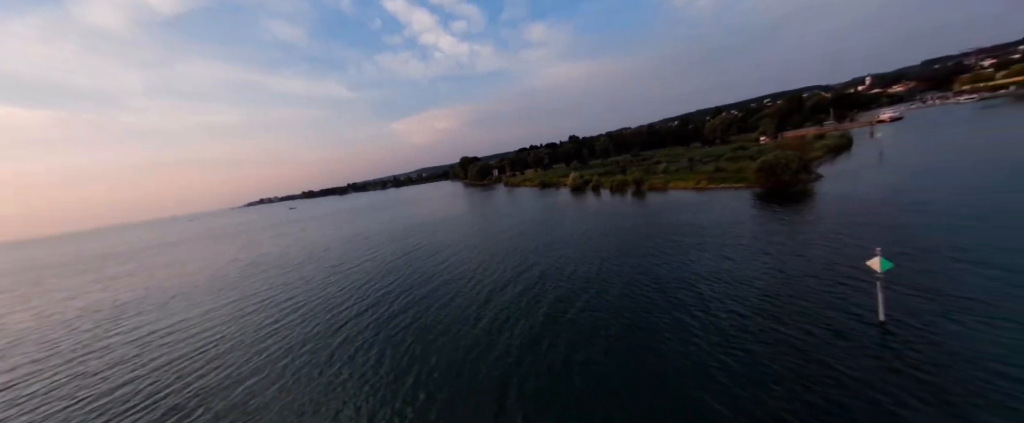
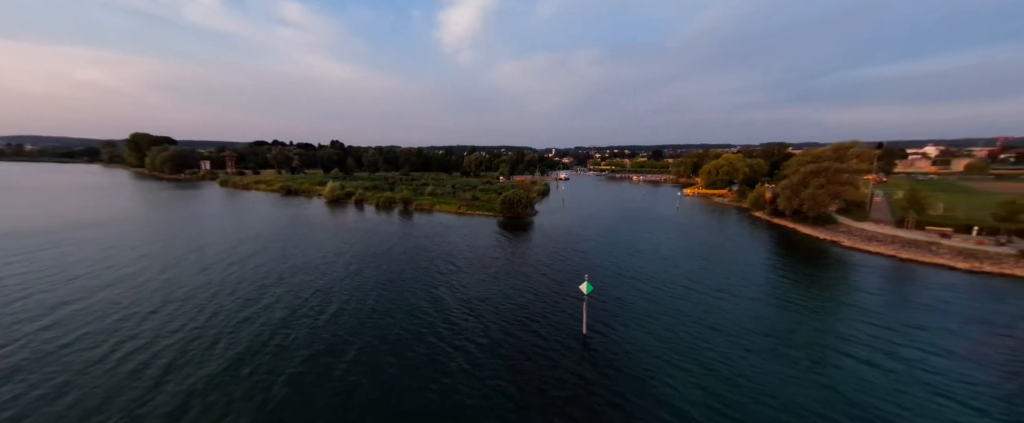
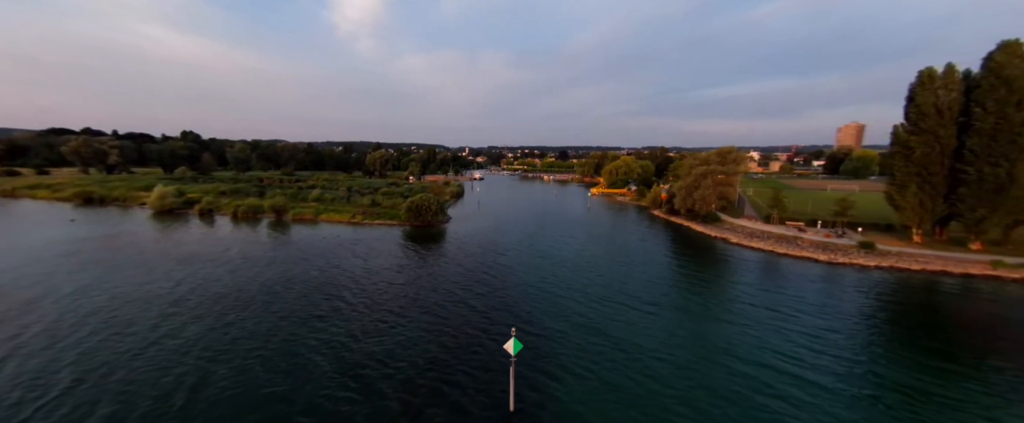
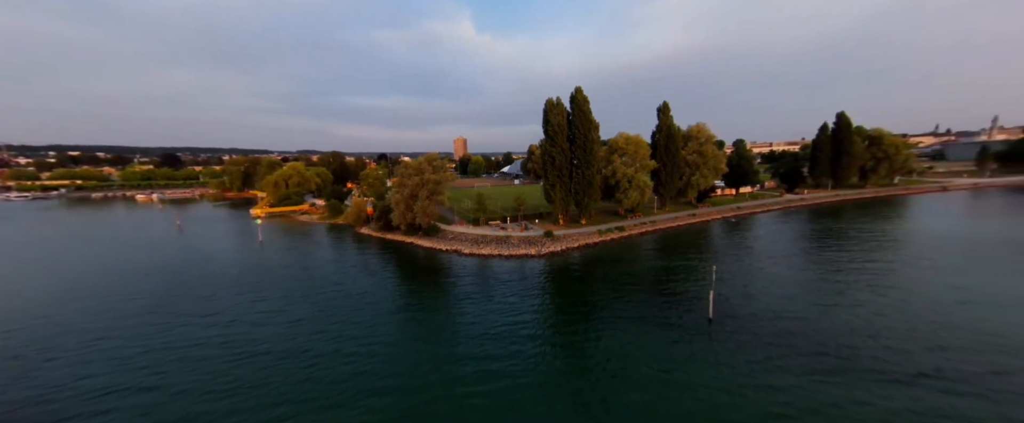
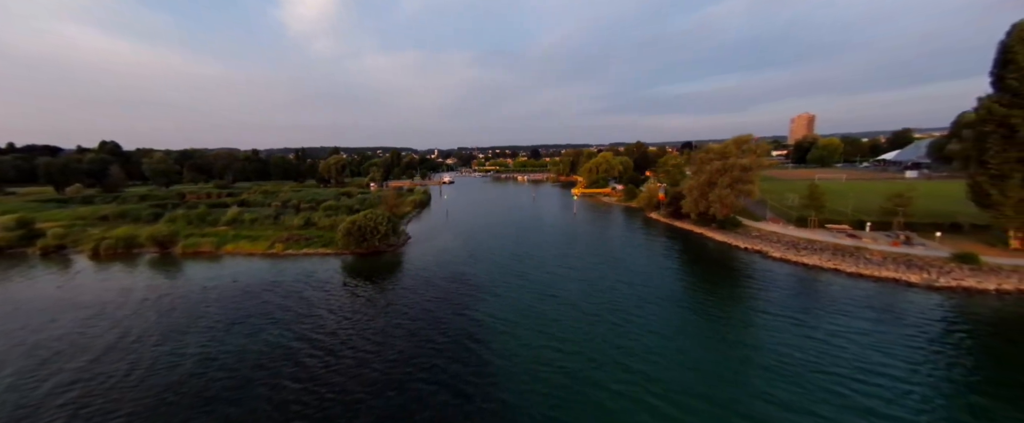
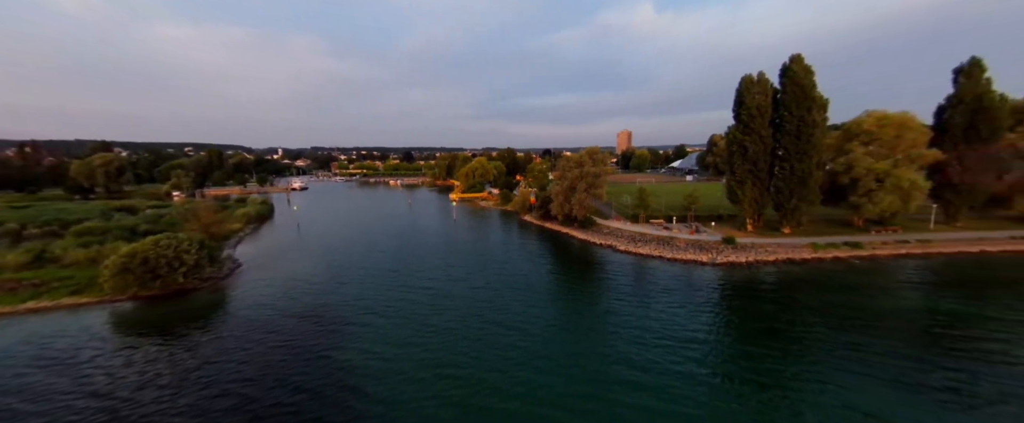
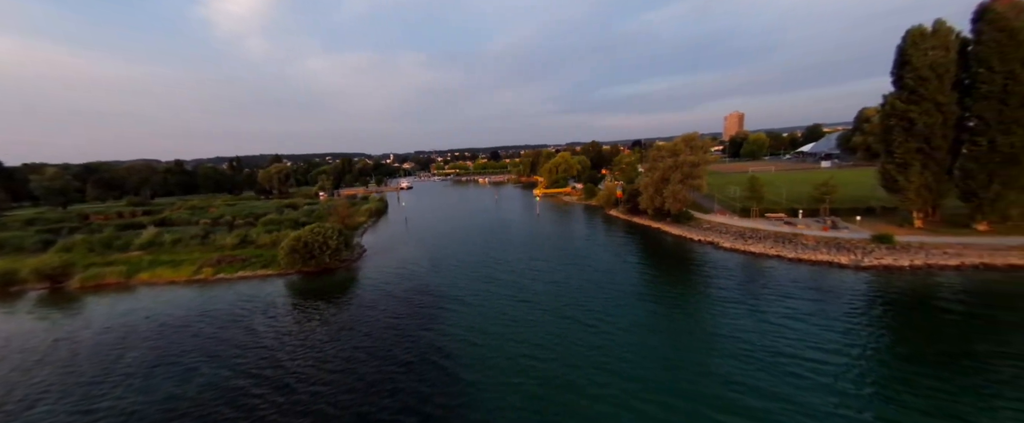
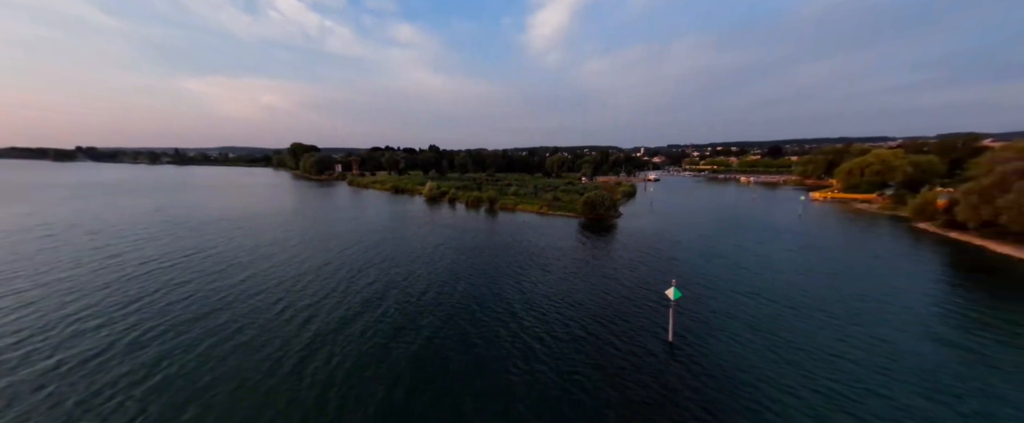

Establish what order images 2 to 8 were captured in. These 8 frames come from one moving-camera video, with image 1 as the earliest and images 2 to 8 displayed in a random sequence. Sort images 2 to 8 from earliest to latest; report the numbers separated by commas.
8, 2, 3, 5, 7, 6, 4
